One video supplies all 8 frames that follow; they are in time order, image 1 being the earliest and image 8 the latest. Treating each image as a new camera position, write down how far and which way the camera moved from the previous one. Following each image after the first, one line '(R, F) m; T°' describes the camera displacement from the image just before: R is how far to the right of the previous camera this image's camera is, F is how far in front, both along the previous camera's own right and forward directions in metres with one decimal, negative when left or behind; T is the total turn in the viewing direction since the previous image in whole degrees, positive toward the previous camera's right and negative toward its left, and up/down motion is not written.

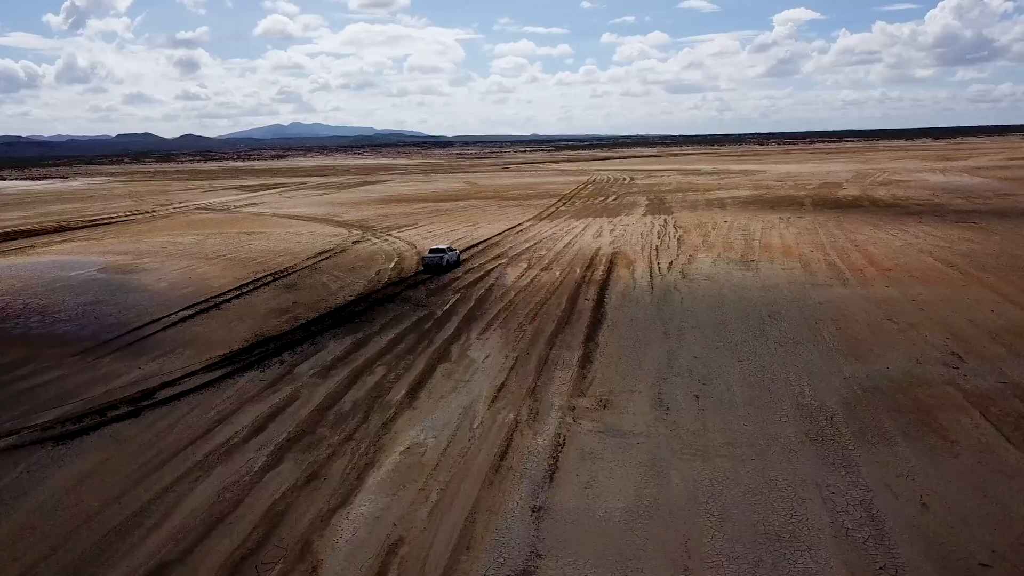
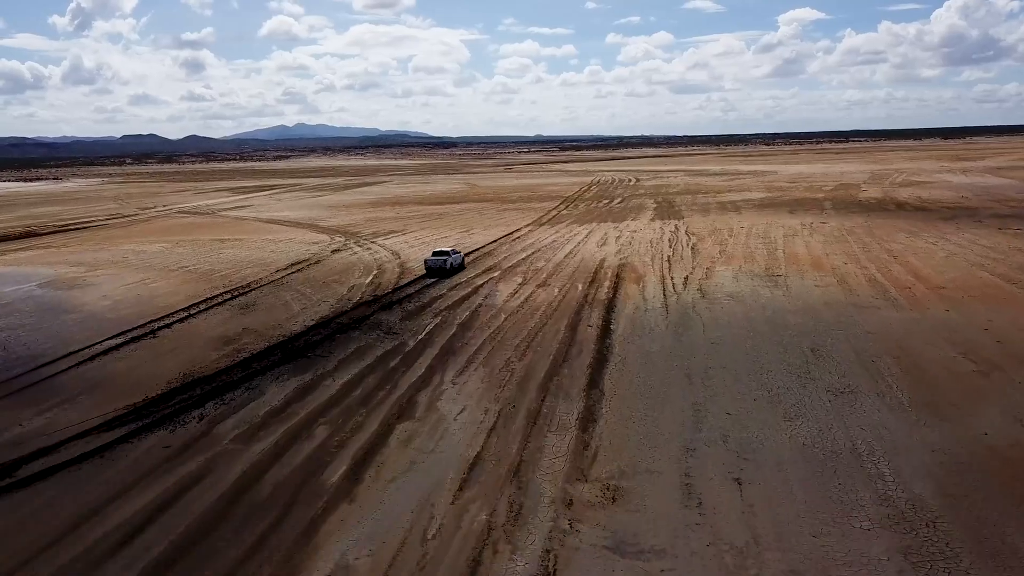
(+0.4, +4.6) m; 0°
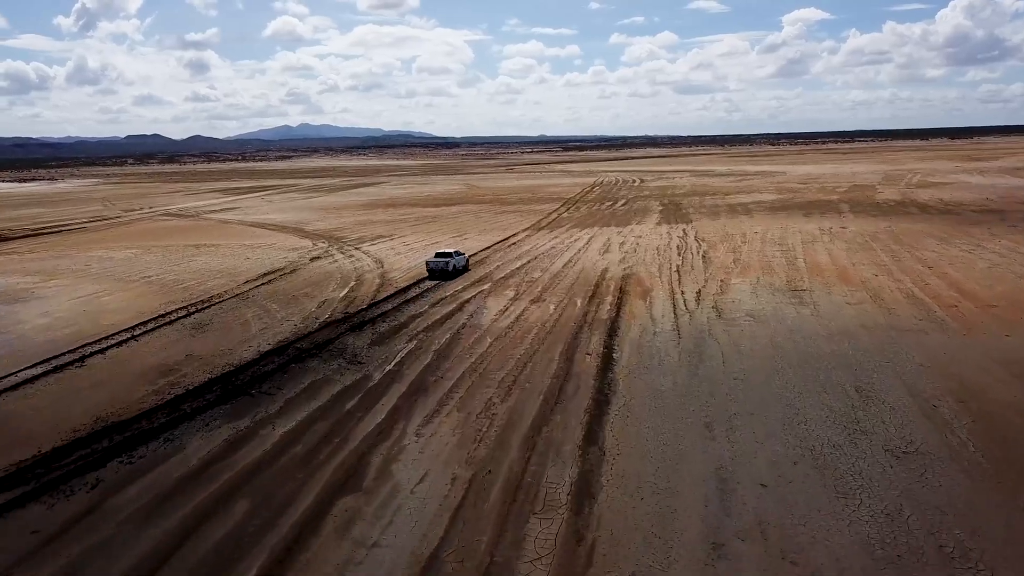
(+0.4, +3.5) m; 0°
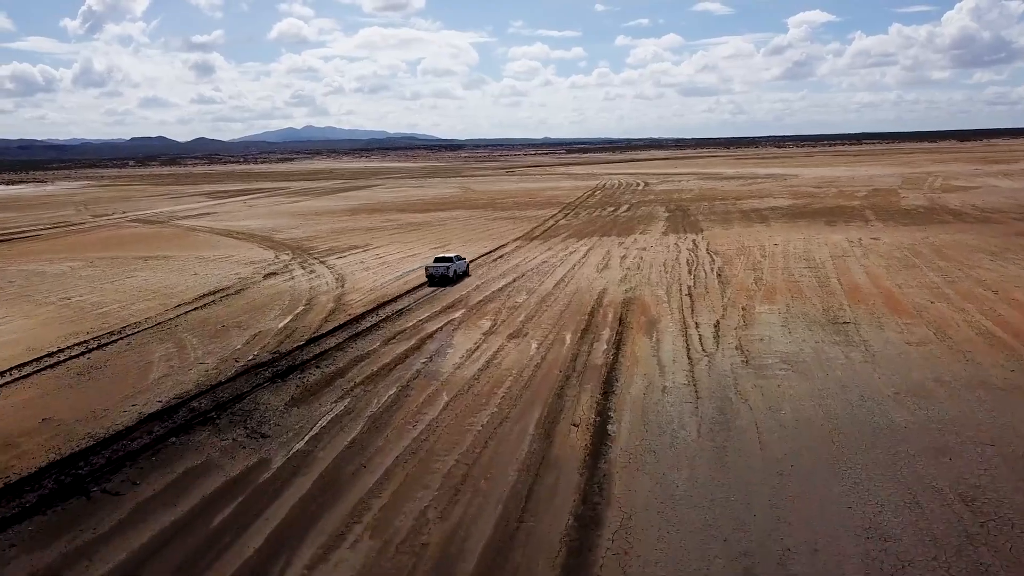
(+0.8, +5.4) m; 0°
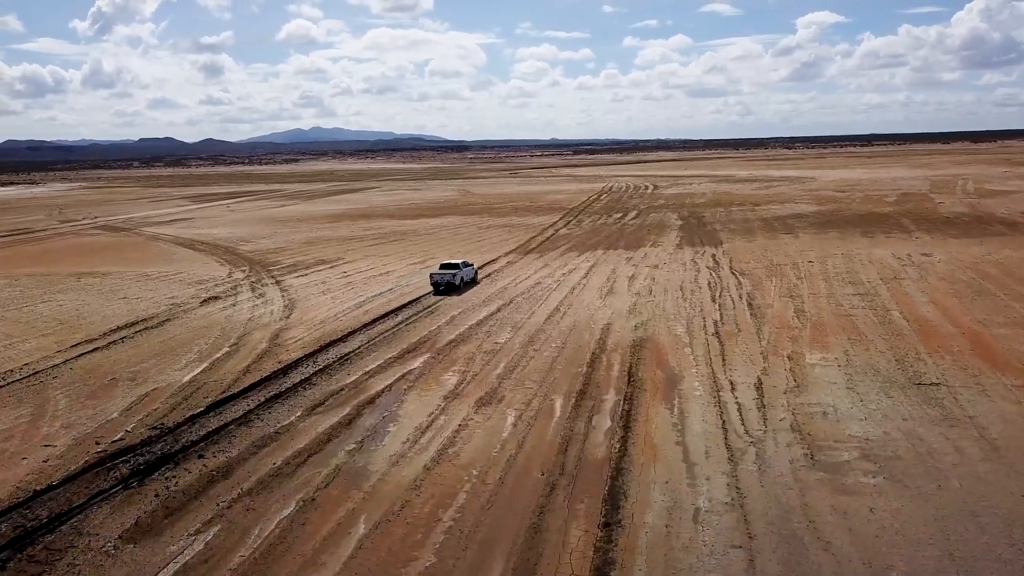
(+0.7, +5.9) m; 0°
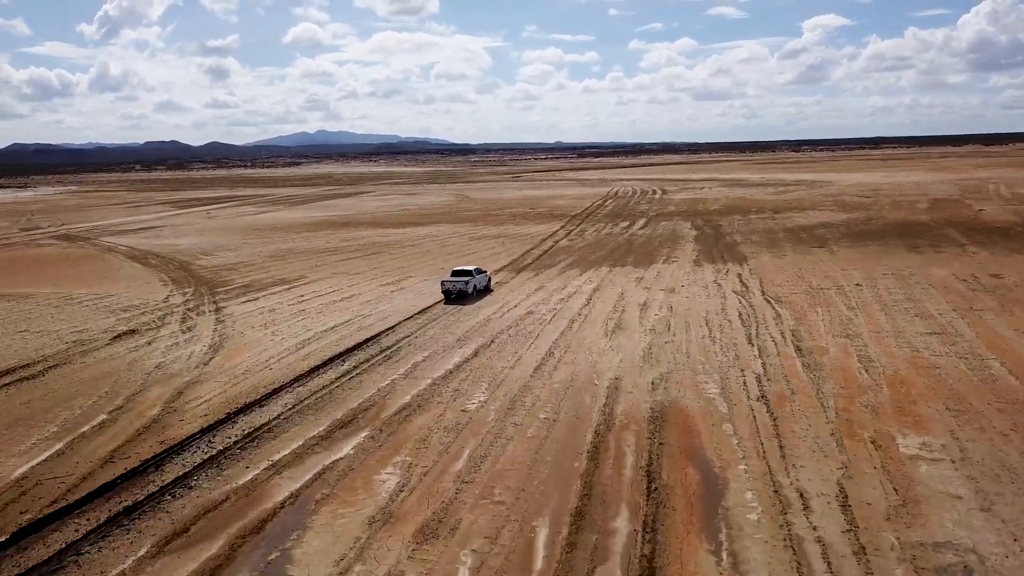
(+0.6, +5.7) m; 0°
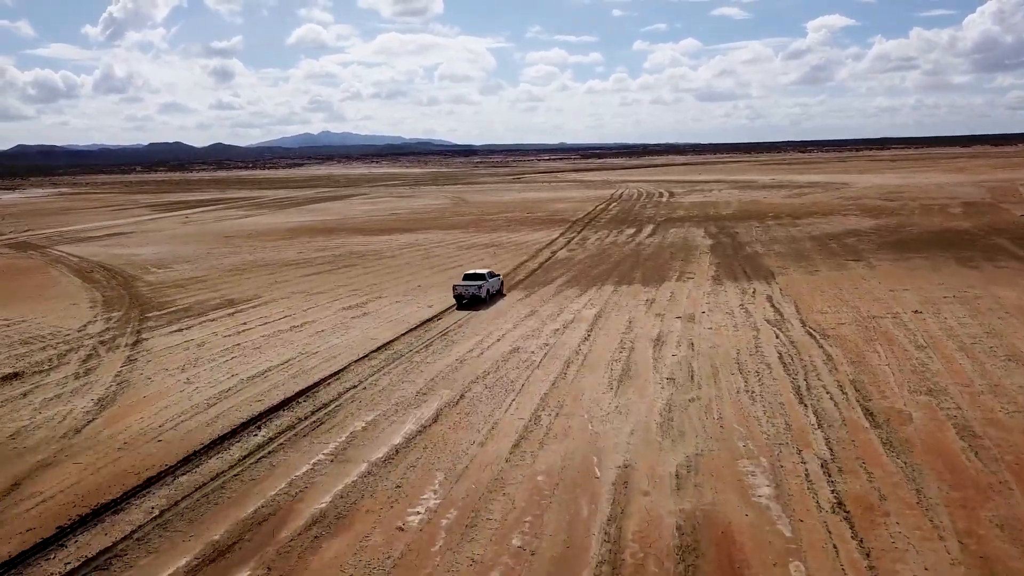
(+0.5, +5.1) m; 0°
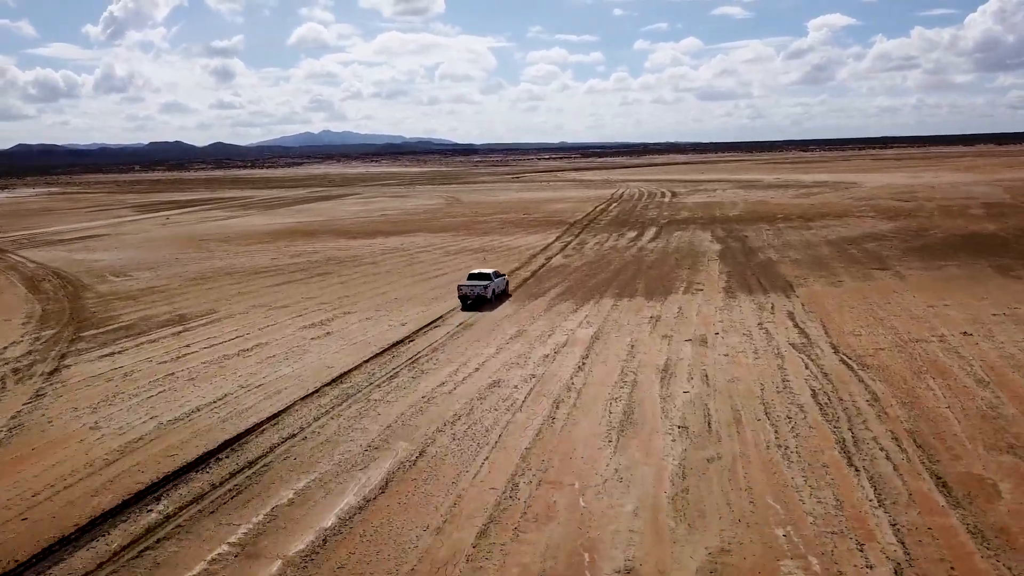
(+0.4, +3.4) m; 0°
